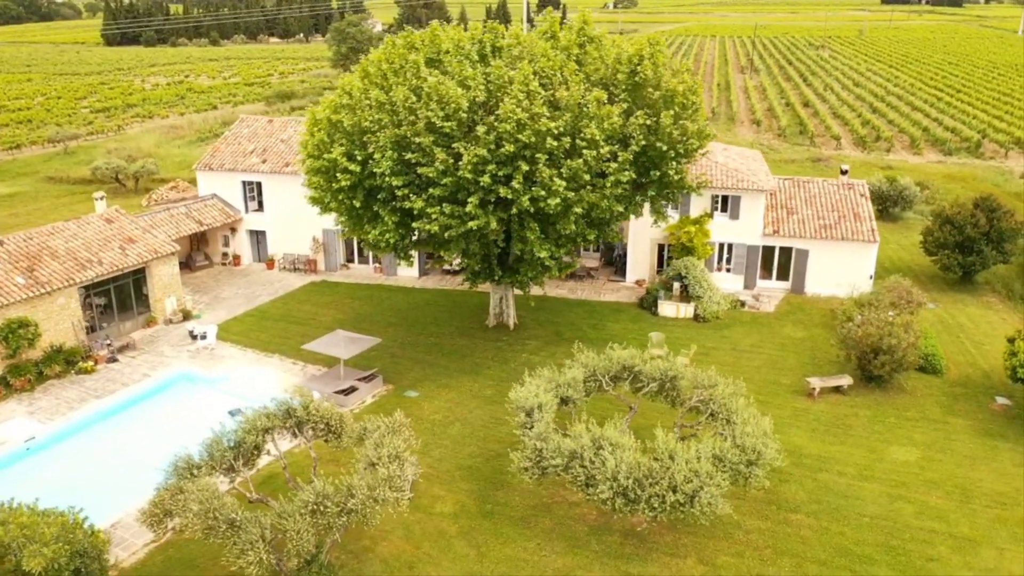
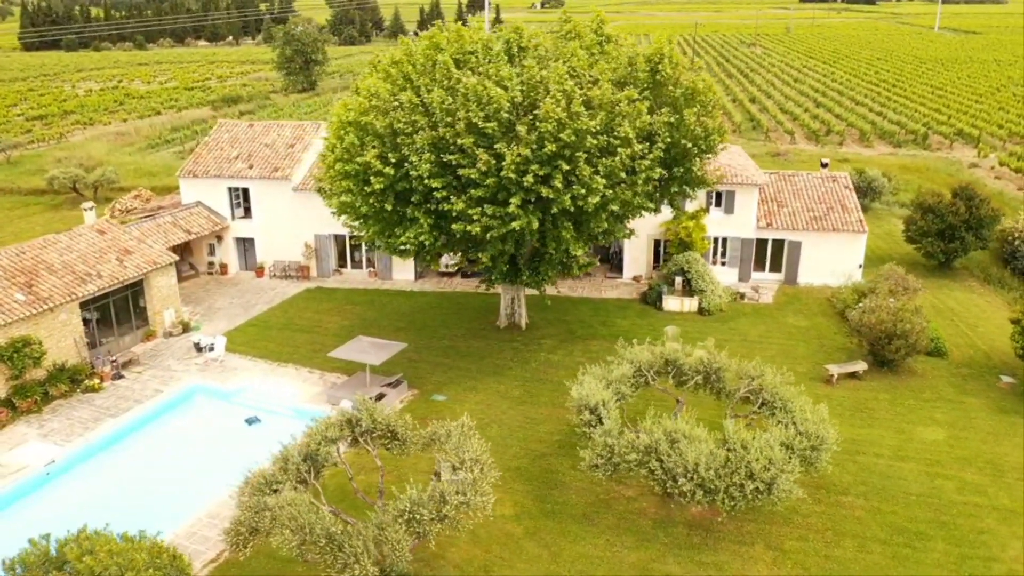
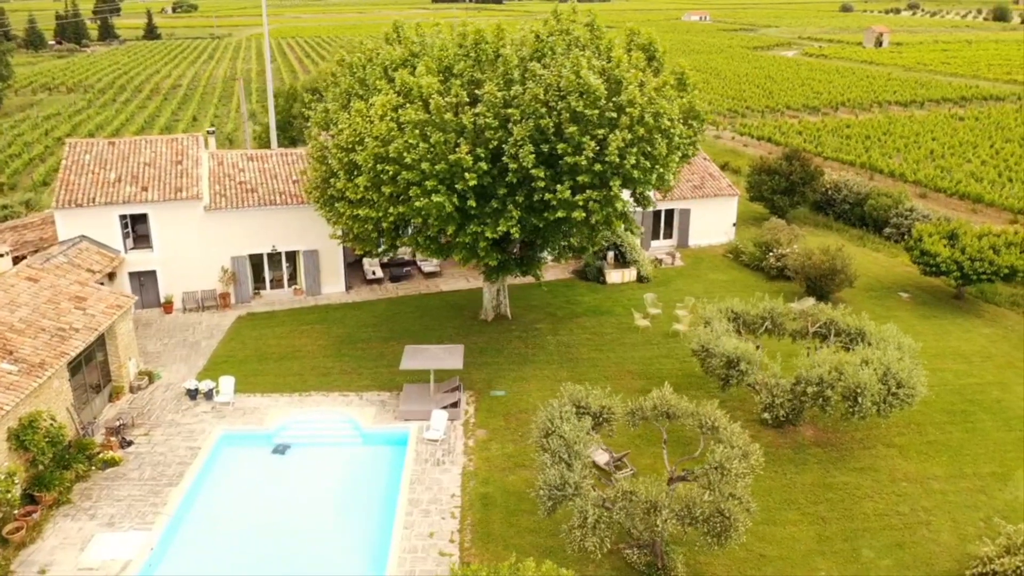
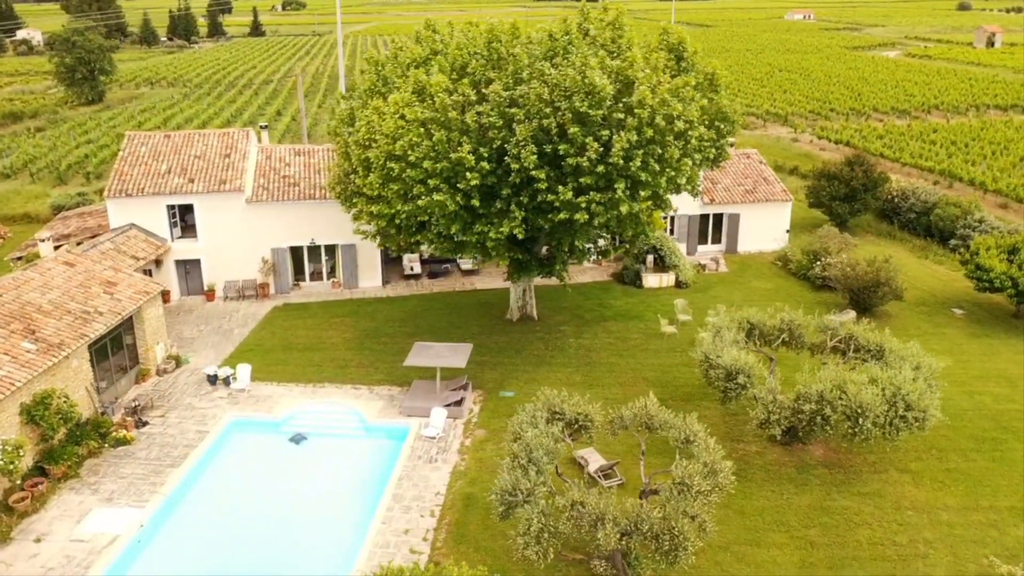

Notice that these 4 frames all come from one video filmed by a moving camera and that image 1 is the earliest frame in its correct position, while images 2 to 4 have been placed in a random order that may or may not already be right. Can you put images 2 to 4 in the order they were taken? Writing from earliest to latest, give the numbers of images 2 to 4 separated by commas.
2, 4, 3
